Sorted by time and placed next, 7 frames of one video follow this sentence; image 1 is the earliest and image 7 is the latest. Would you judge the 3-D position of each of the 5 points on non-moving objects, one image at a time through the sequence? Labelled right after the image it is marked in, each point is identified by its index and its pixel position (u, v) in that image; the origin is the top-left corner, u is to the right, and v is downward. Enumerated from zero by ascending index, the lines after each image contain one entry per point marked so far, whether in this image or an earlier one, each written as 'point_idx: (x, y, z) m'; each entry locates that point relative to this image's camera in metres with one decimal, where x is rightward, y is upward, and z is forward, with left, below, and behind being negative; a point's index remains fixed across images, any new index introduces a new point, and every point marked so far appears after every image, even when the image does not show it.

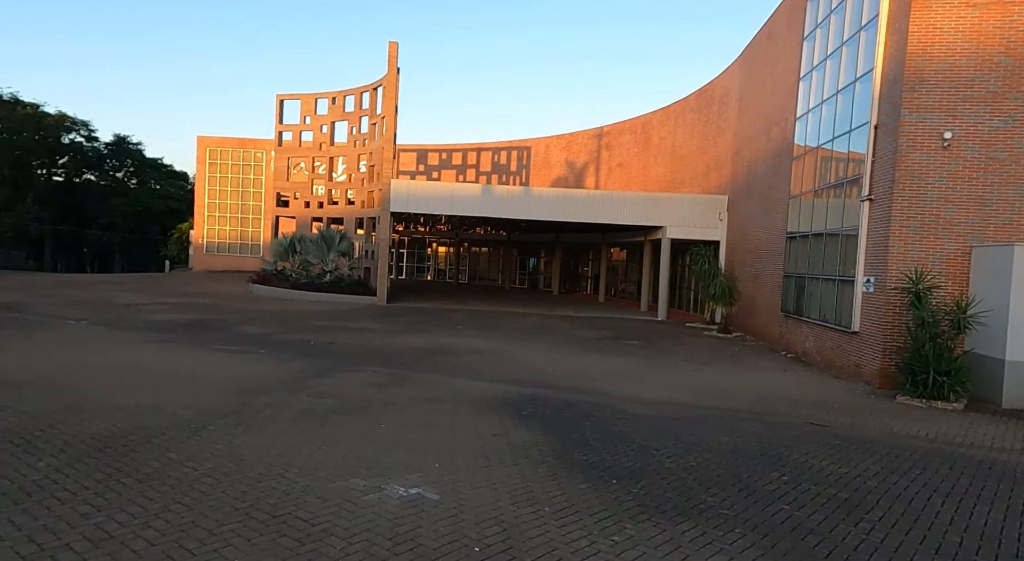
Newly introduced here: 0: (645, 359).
0: (+2.9, -1.7, +13.7) m
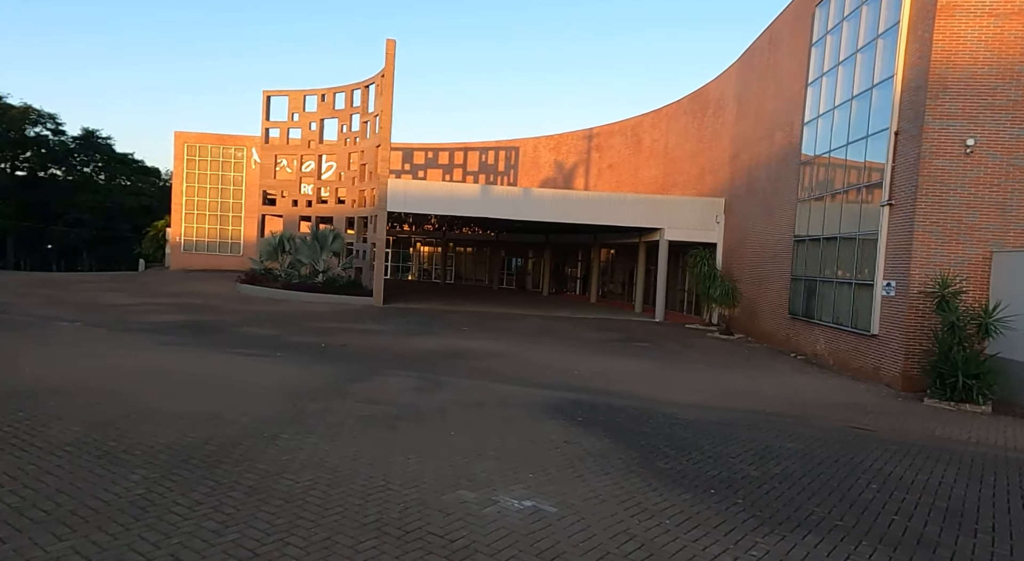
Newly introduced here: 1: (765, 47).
0: (+3.3, -1.8, +13.8) m
1: (+8.0, +7.4, +19.9) m
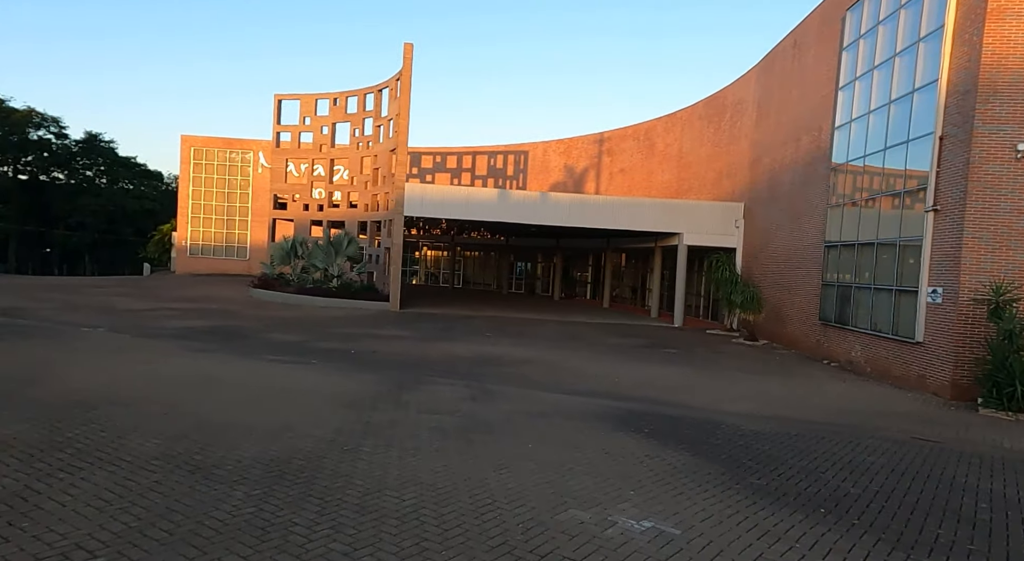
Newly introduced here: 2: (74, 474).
0: (+4.0, -1.9, +13.6) m
1: (+8.7, +7.3, +19.8) m
2: (-2.9, -1.3, +4.2) m
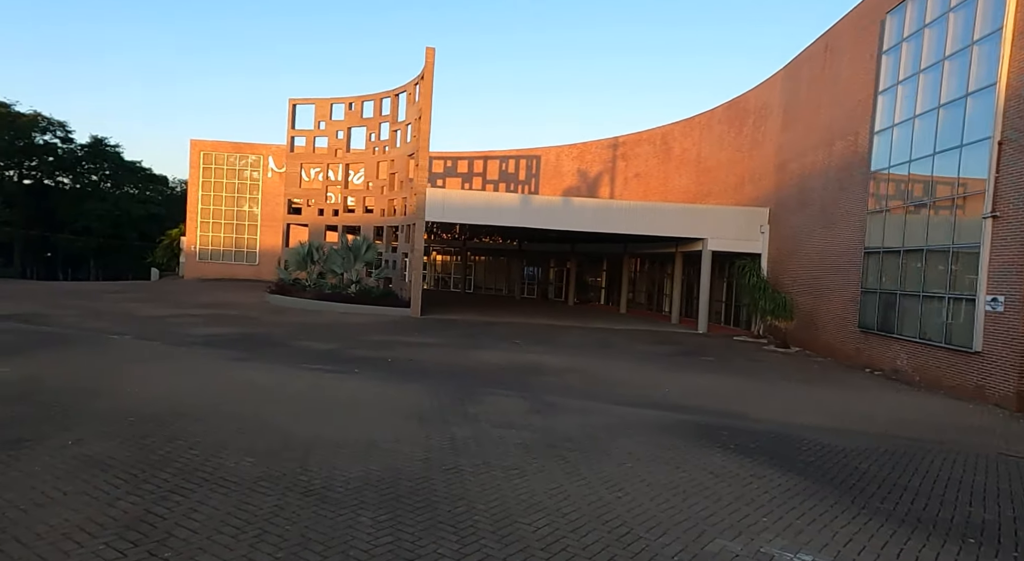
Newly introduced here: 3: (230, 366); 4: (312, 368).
0: (+4.8, -2.1, +13.4) m
1: (+9.5, +7.1, +19.6) m
2: (-2.0, -1.4, +4.0) m
3: (-4.9, -1.5, +11.0) m
4: (-3.7, -1.6, +11.6) m
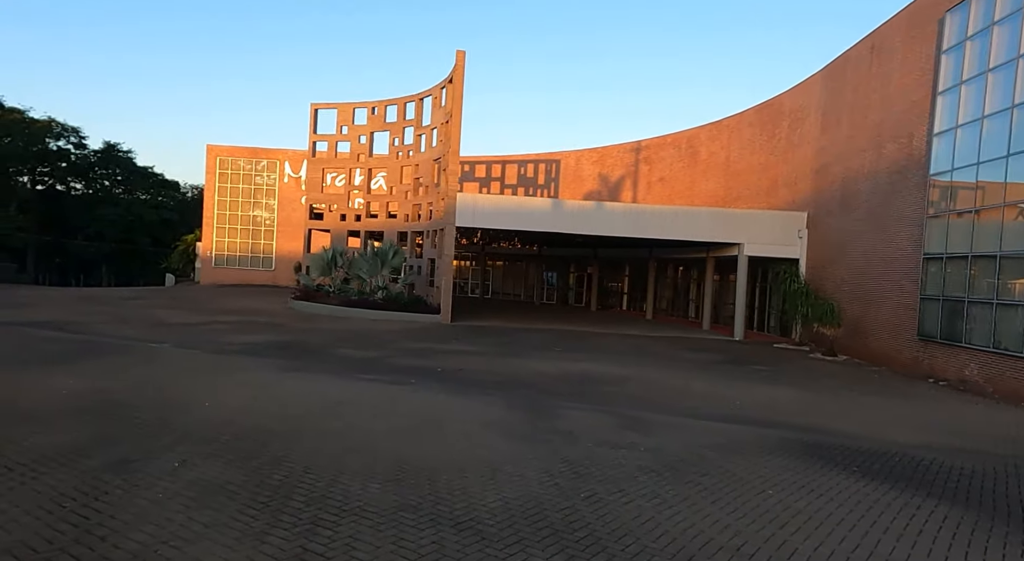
0: (+6.0, -2.2, +12.9) m
1: (+10.7, +6.9, +19.2) m
2: (-1.0, -1.5, +3.6) m
3: (-3.8, -1.6, +10.6) m
4: (-2.6, -1.8, +11.3) m
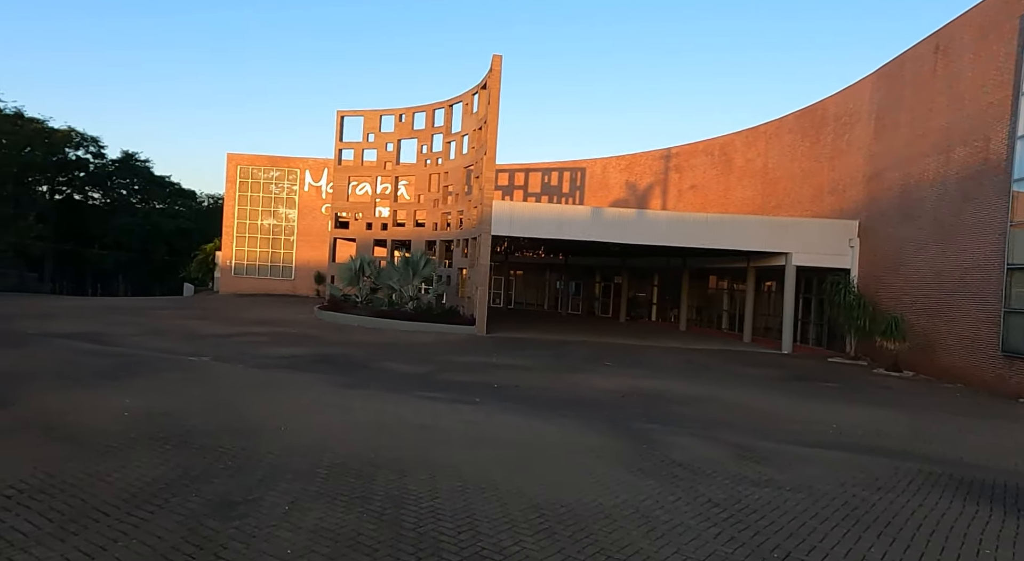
0: (+7.2, -2.4, +12.1) m
1: (+12.1, +6.5, +18.4) m
2: (+0.1, -1.6, +2.8) m
3: (-2.6, -1.8, +9.9) m
4: (-1.4, -2.0, +10.5) m
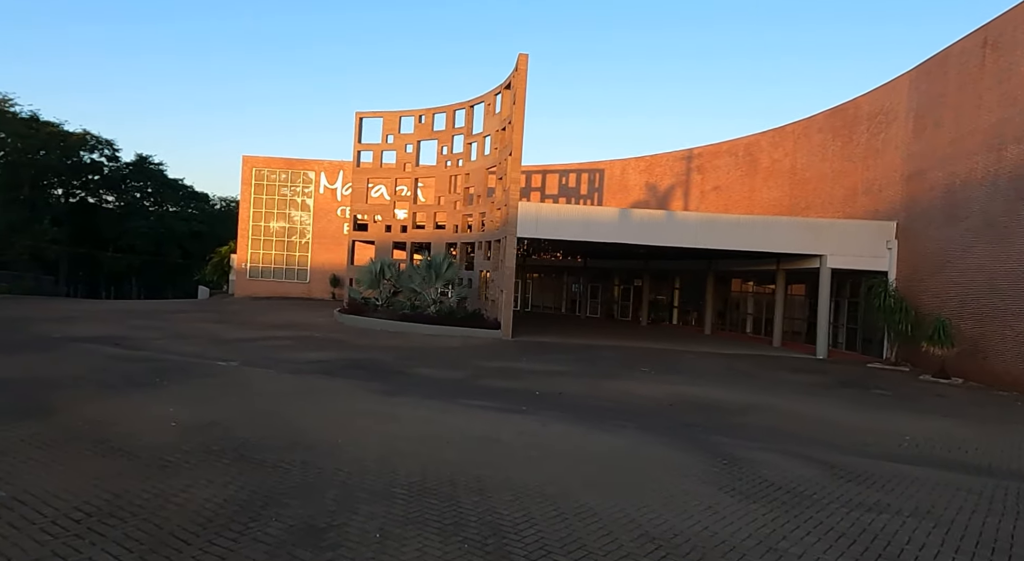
0: (+8.0, -2.5, +11.5) m
1: (+13.0, +6.5, +17.8) m
2: (+0.8, -1.6, +2.3) m
3: (-1.8, -1.9, +9.4) m
4: (-0.6, -2.0, +10.1) m
